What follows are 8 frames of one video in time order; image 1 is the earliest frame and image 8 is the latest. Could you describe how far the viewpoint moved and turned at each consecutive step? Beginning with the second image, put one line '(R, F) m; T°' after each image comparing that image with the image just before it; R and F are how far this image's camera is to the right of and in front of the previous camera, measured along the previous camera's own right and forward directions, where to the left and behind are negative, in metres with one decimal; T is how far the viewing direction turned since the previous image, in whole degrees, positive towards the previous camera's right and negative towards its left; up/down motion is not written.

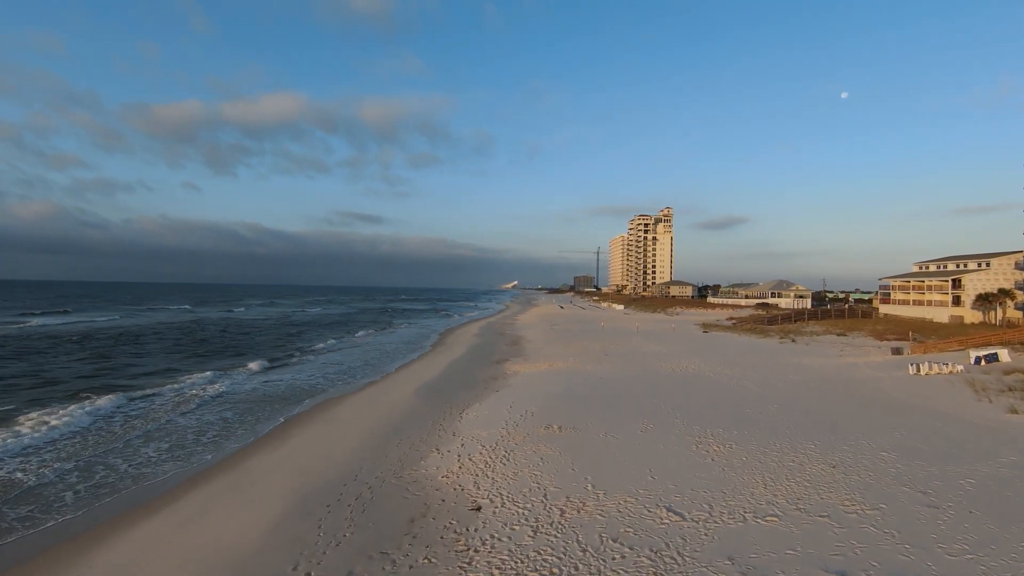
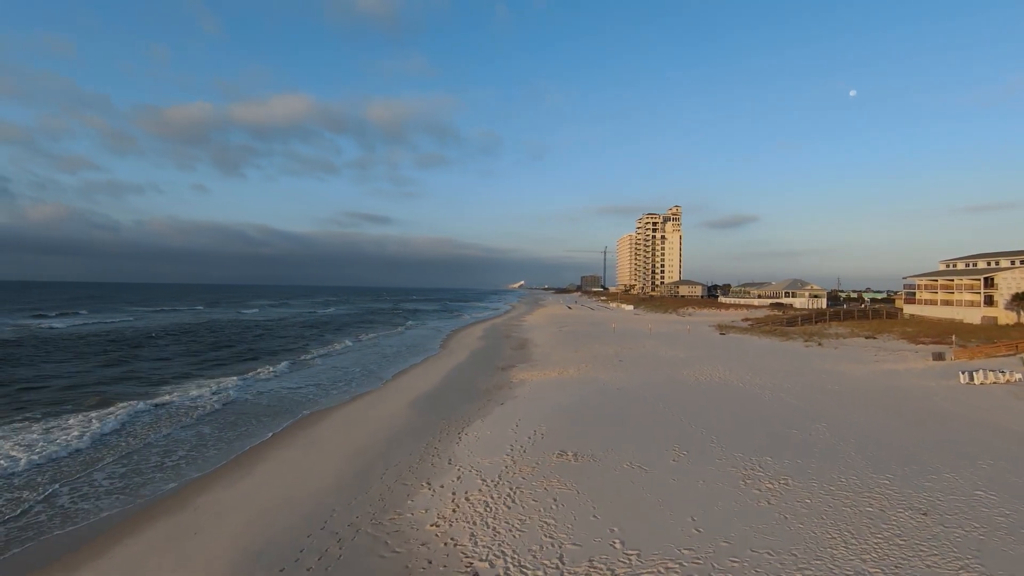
(0.0, +1.3) m; -1°
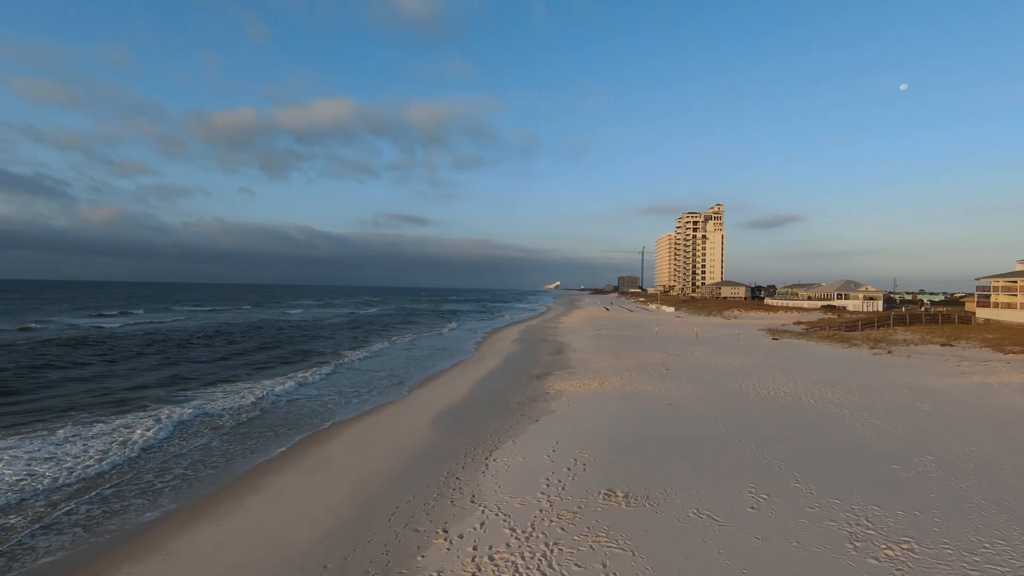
(0.0, +1.3) m; -4°
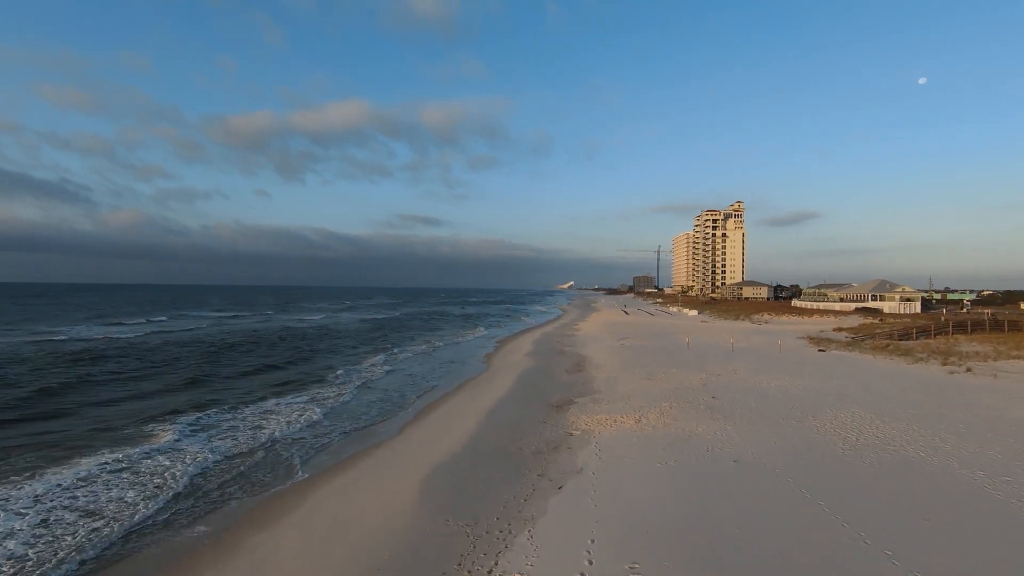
(0.0, +2.4) m; -1°
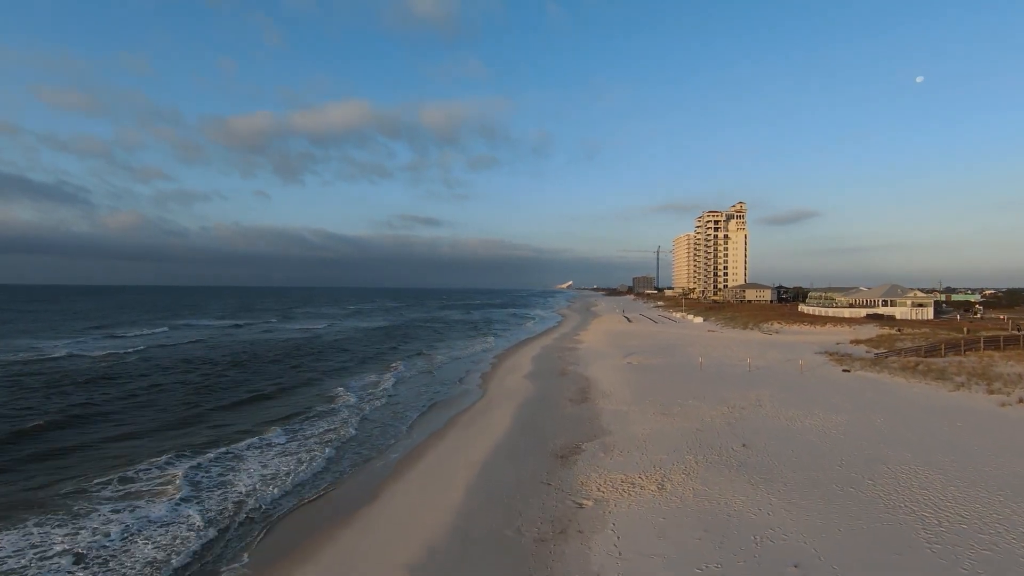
(0.0, +1.8) m; 0°
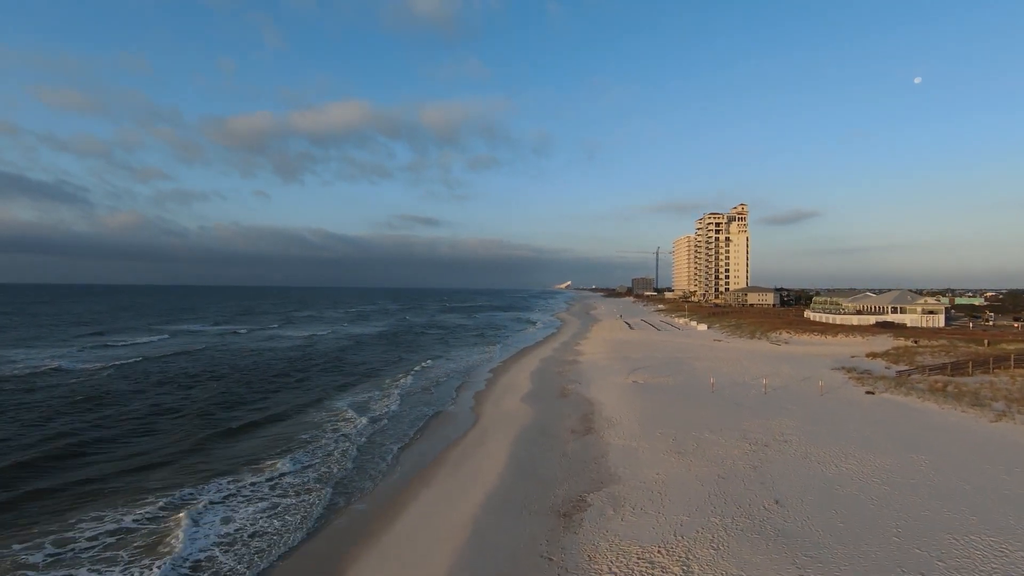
(+0.1, +1.6) m; 0°
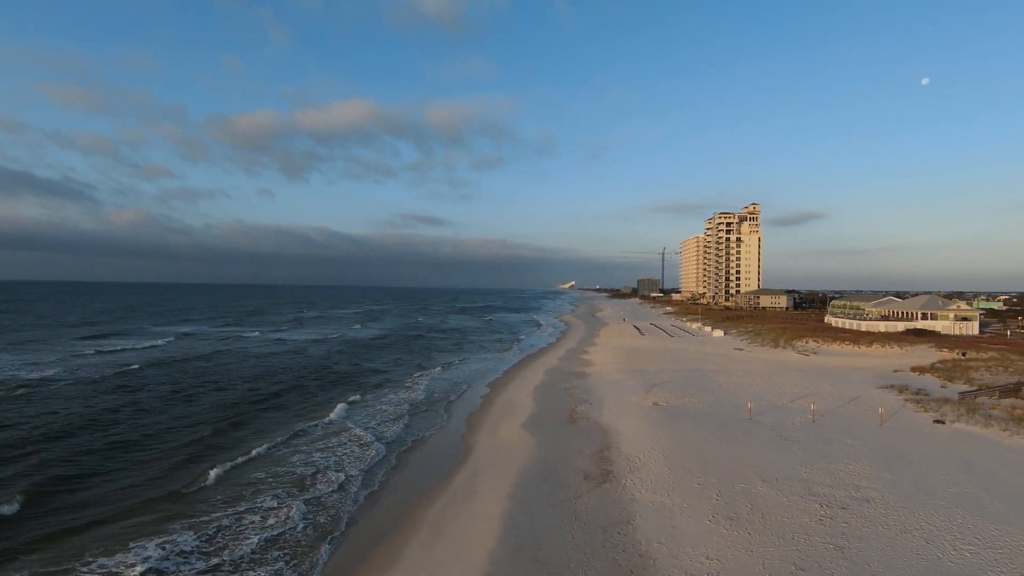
(+0.1, +3.1) m; 0°
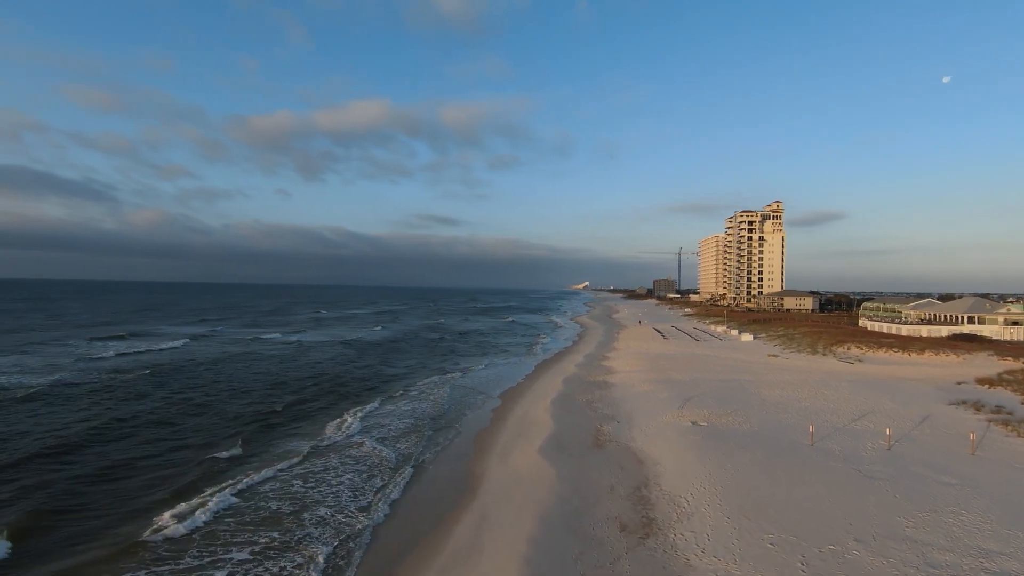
(-0.1, +2.5) m; -1°
